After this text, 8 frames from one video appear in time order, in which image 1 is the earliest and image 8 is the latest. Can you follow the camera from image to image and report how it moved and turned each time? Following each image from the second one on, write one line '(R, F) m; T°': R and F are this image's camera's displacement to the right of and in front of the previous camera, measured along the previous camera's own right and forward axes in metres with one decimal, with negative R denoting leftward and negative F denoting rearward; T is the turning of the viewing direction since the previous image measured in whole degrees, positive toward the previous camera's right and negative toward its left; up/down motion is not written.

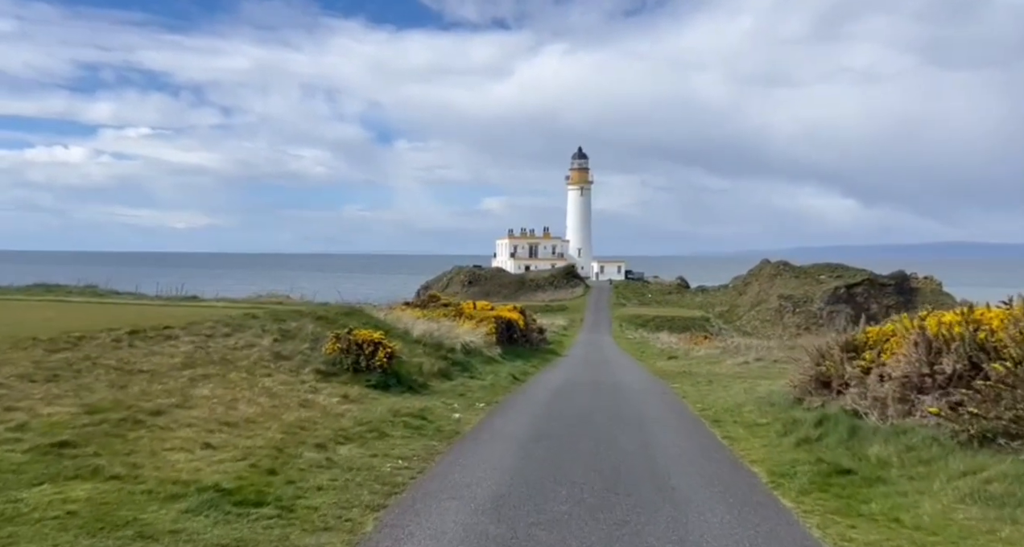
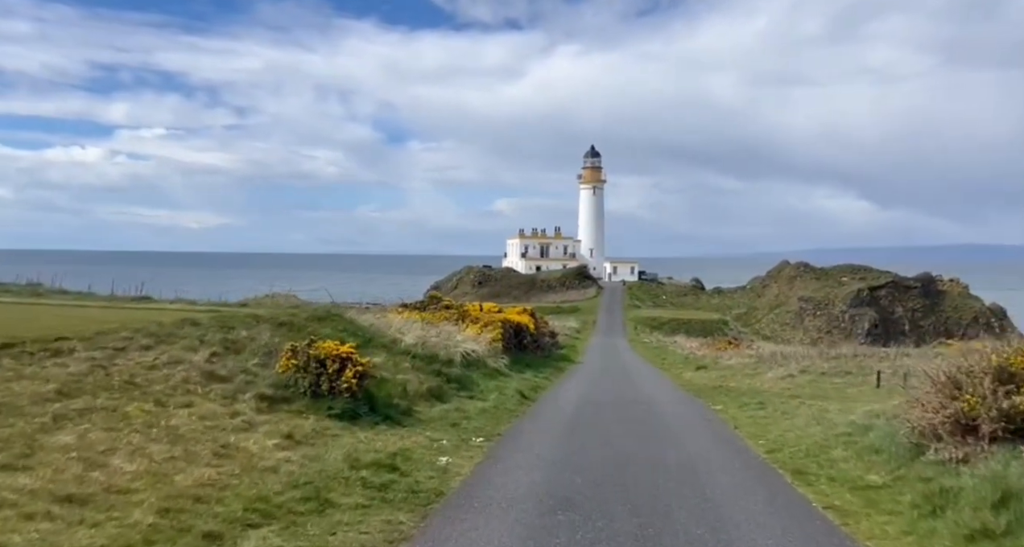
(0.0, +3.3) m; -1°
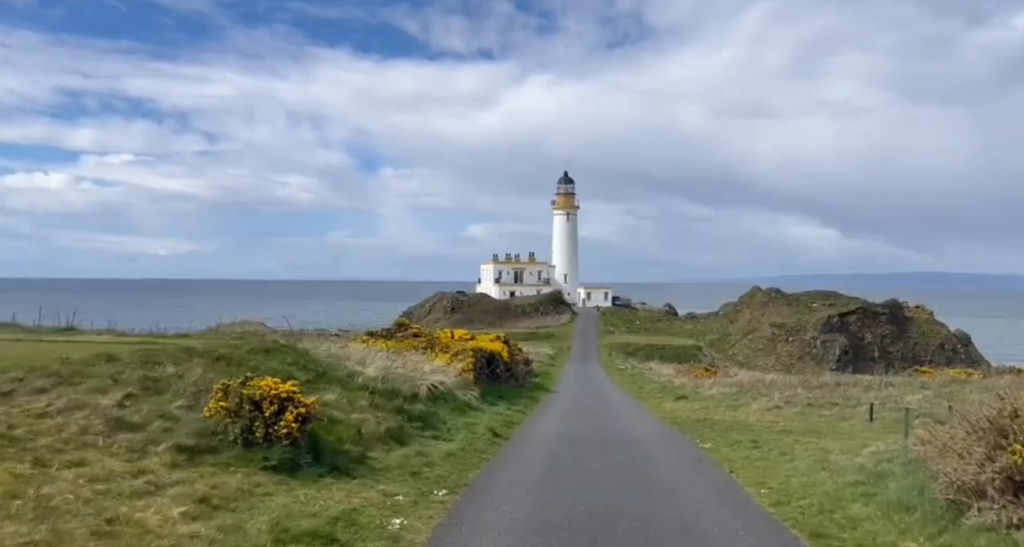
(+0.1, +1.4) m; +2°
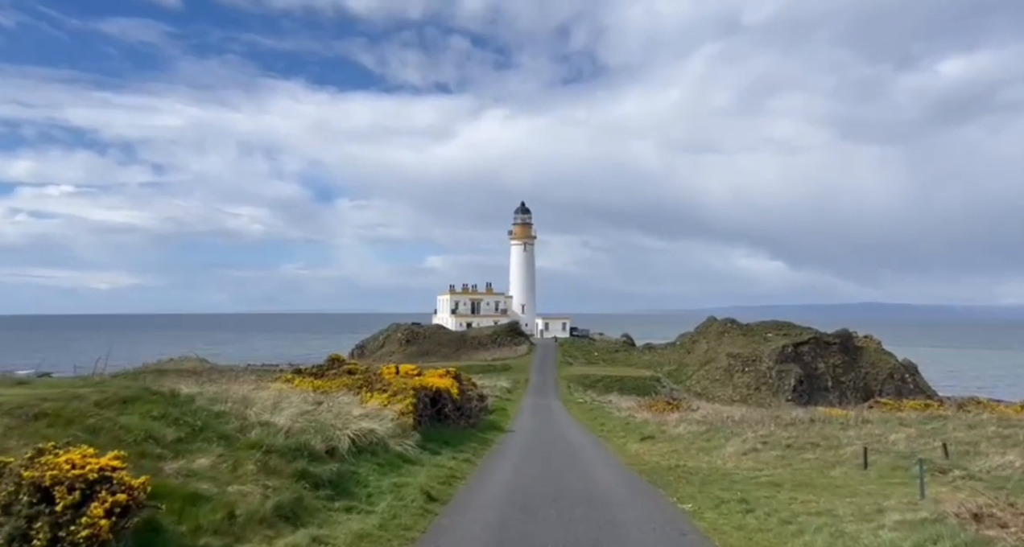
(+0.4, +2.8) m; +3°
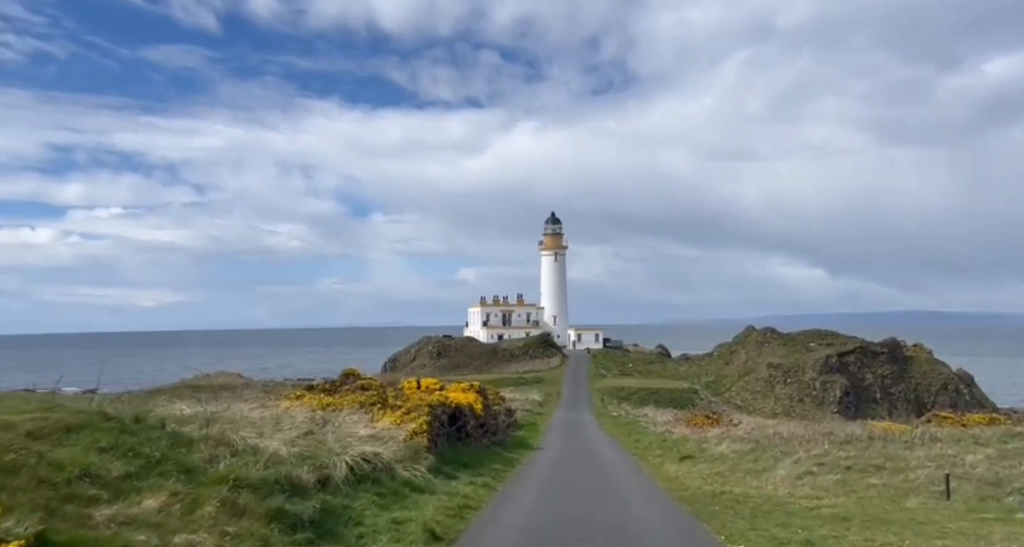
(+0.3, +1.9) m; -2°
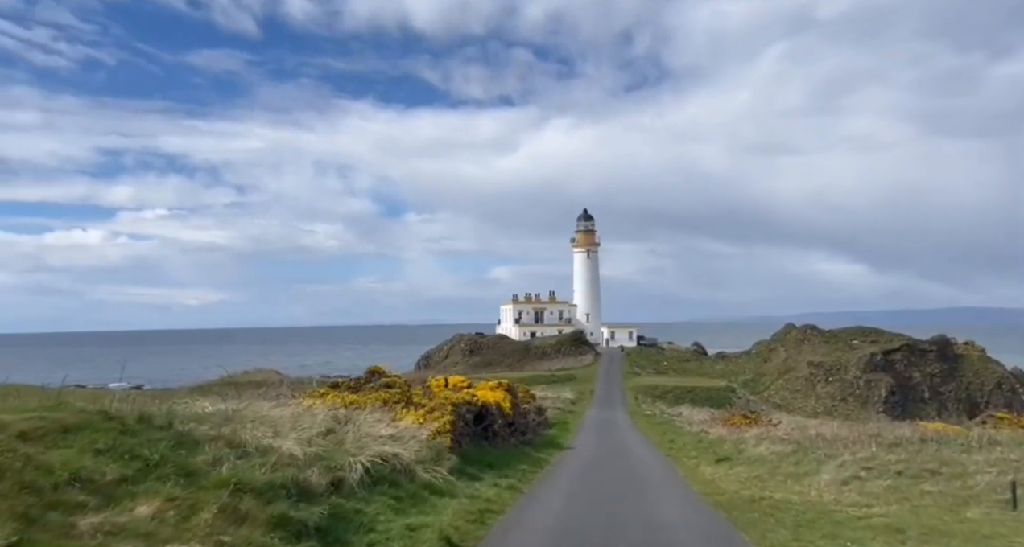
(+0.1, +0.8) m; -2°
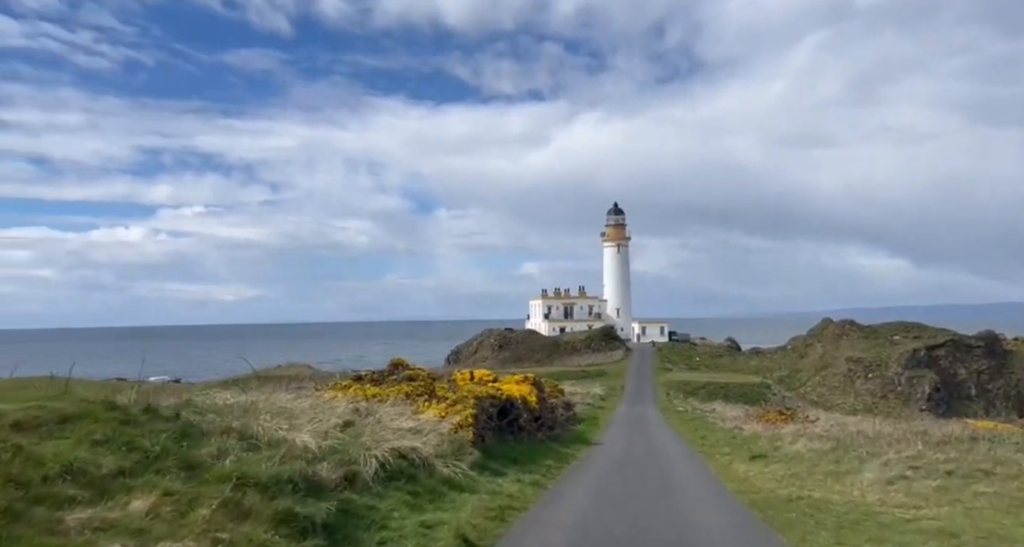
(+0.1, +0.6) m; -2°
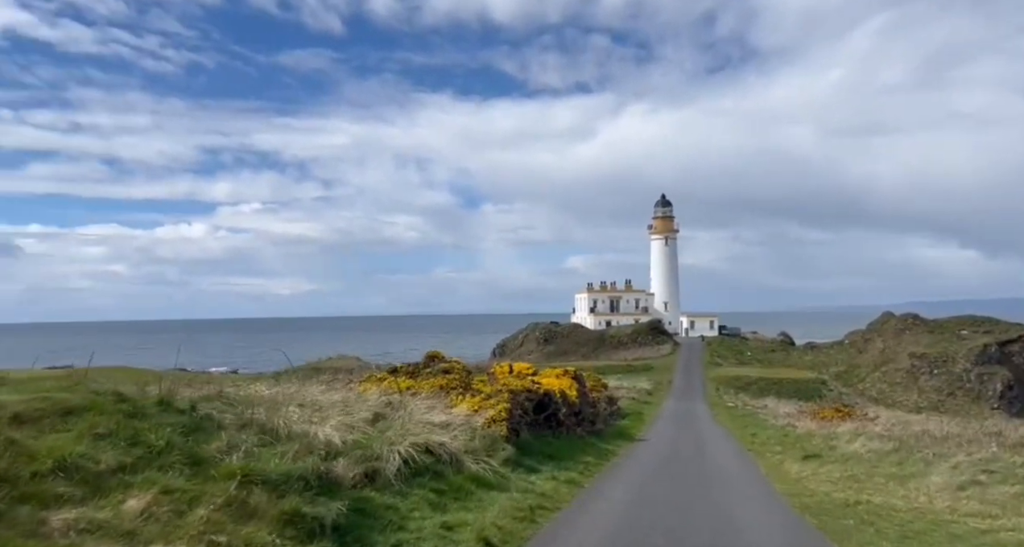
(+0.2, +0.7) m; -3°
